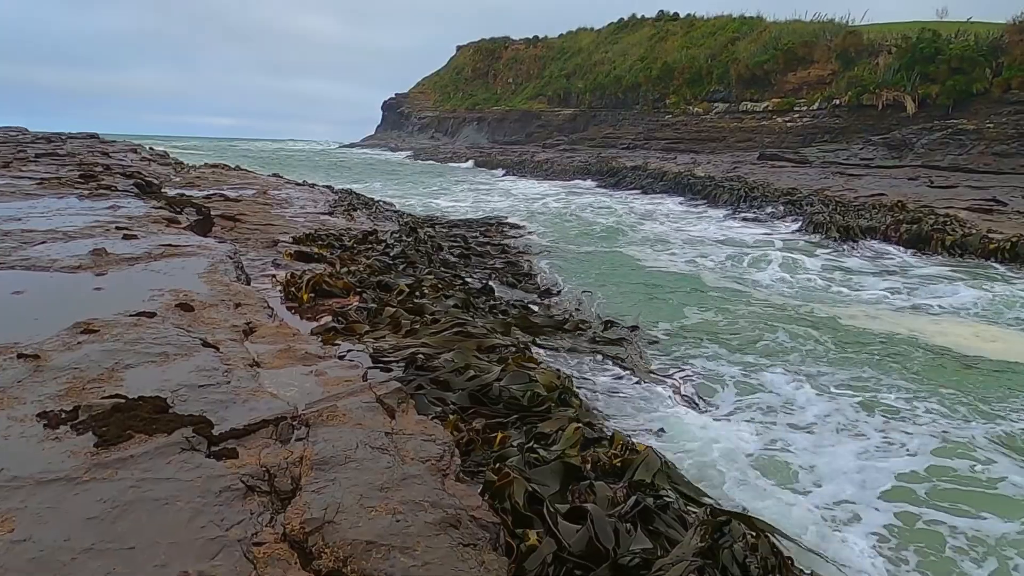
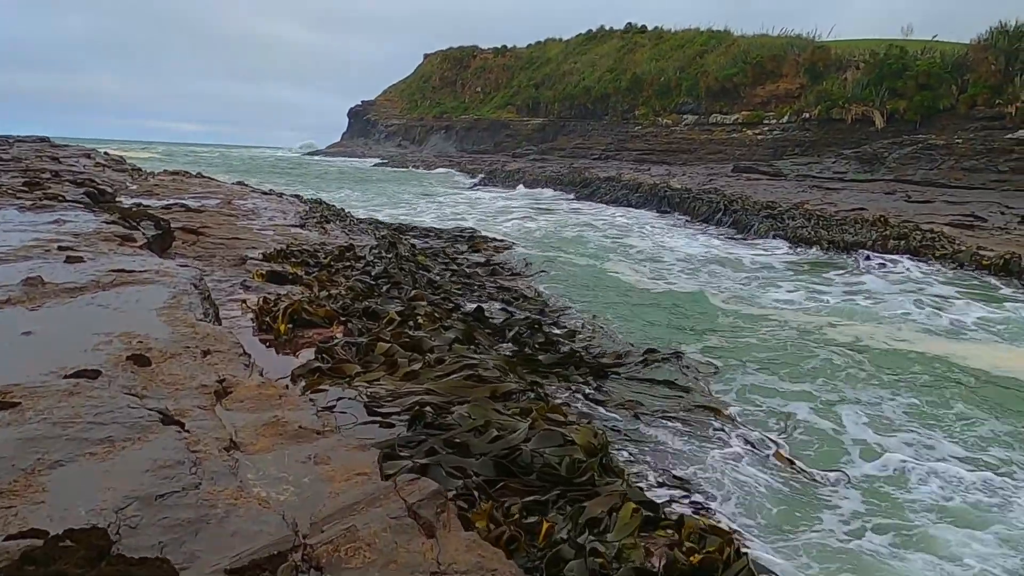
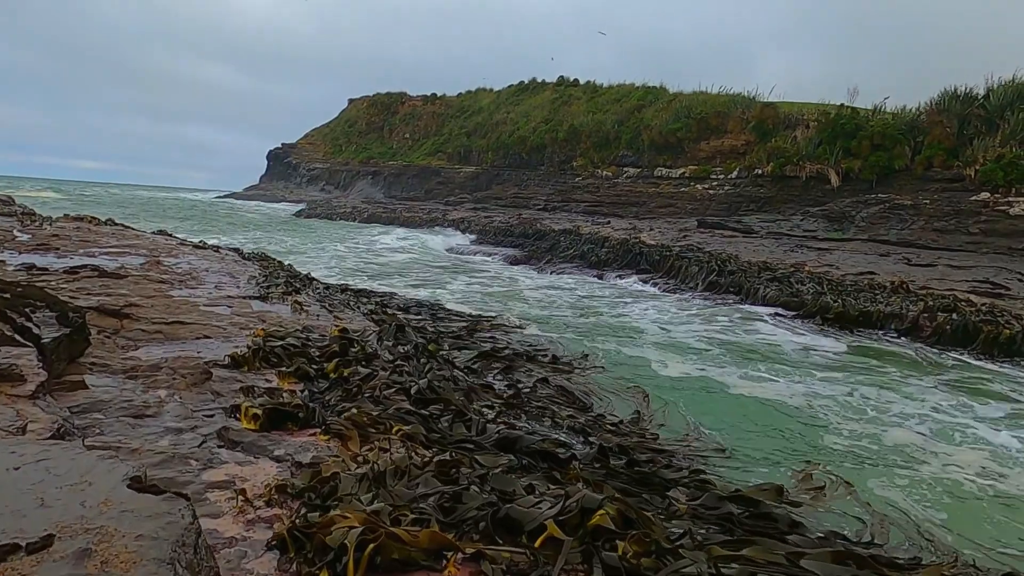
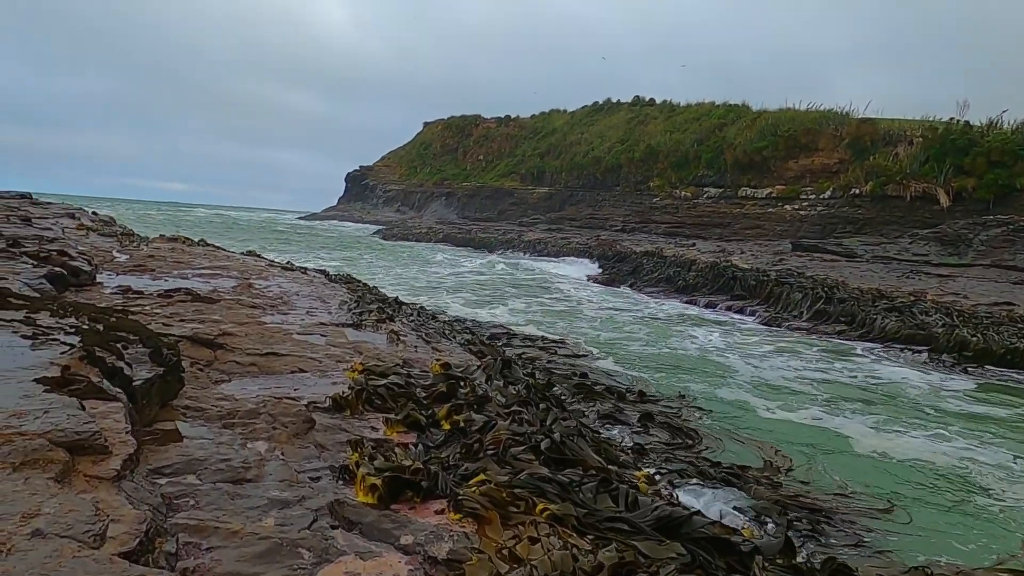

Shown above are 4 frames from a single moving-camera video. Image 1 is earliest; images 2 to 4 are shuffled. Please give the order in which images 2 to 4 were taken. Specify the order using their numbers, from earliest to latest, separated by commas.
2, 3, 4
